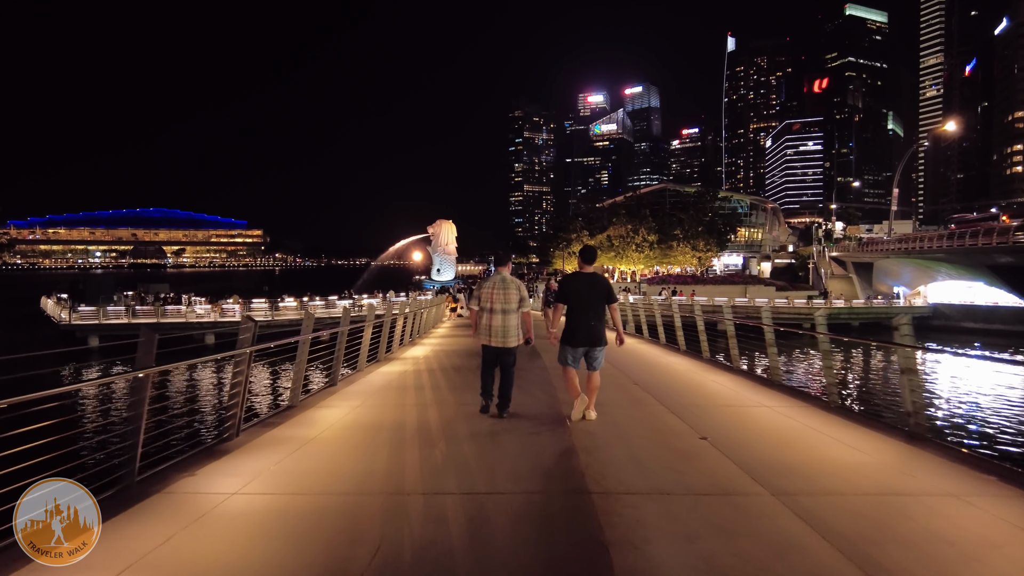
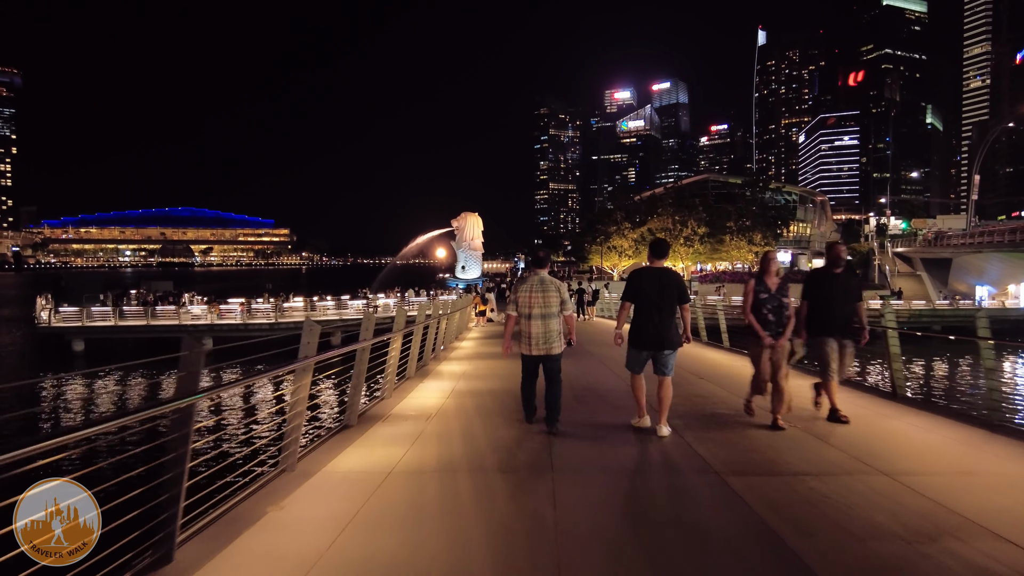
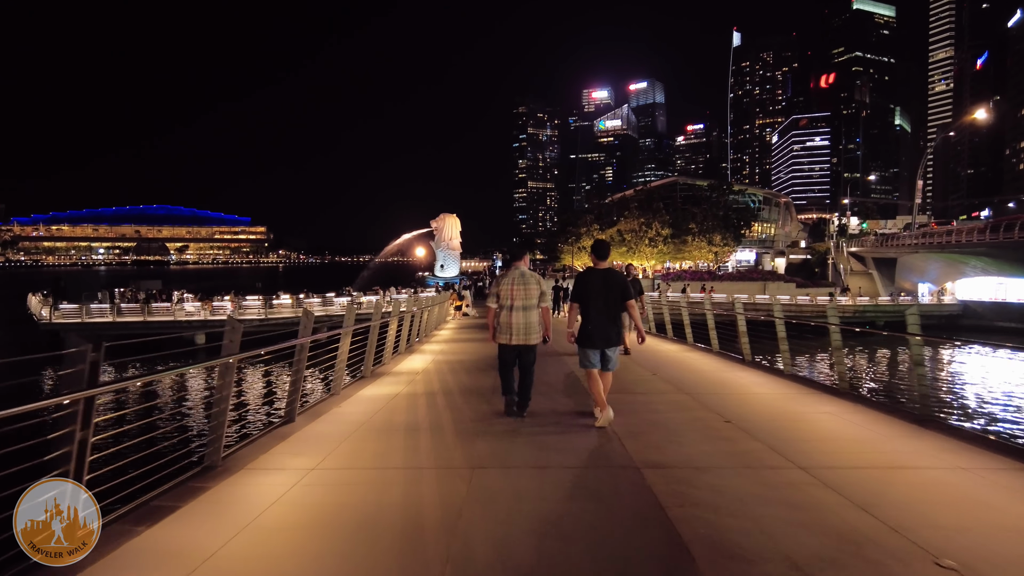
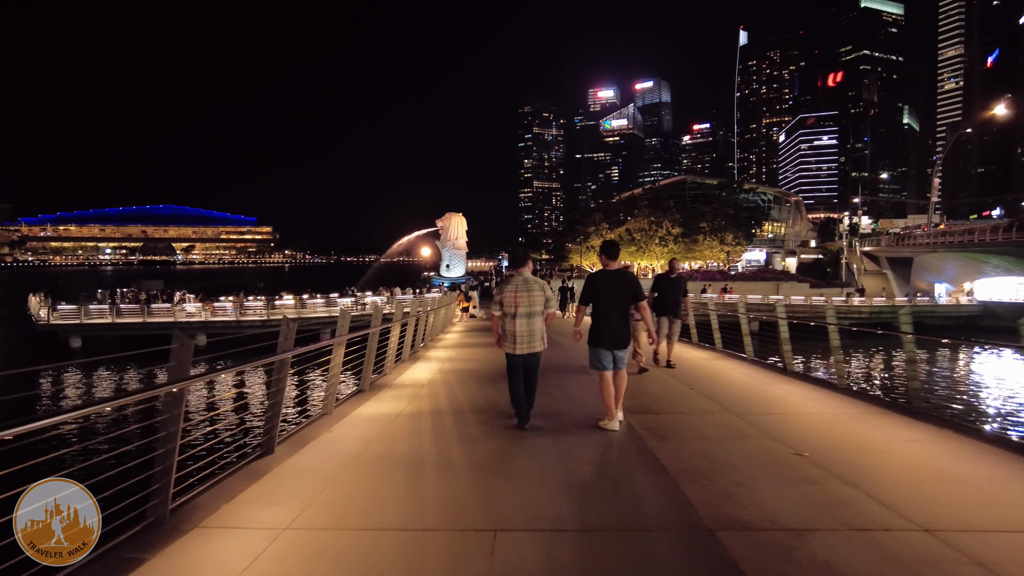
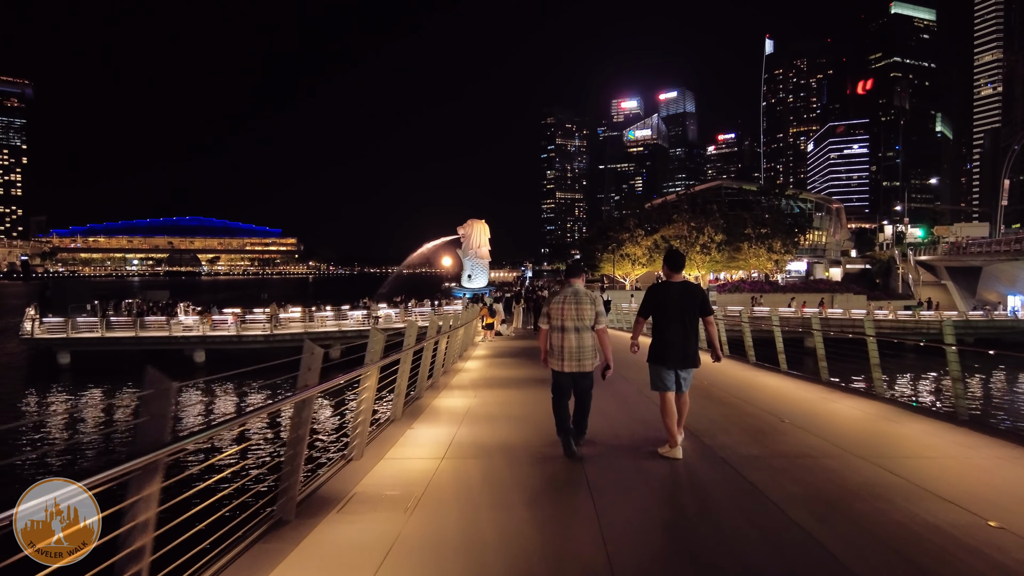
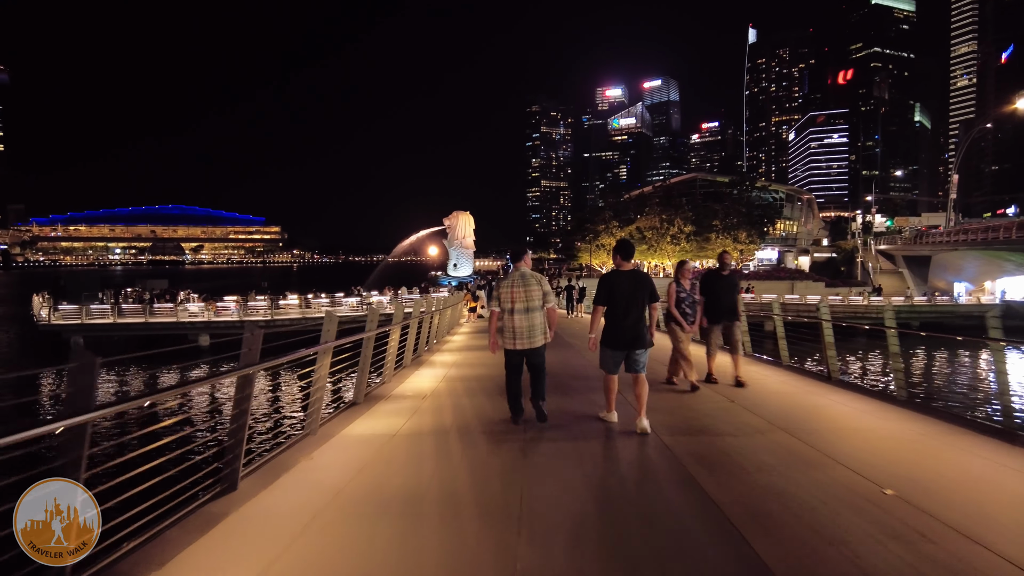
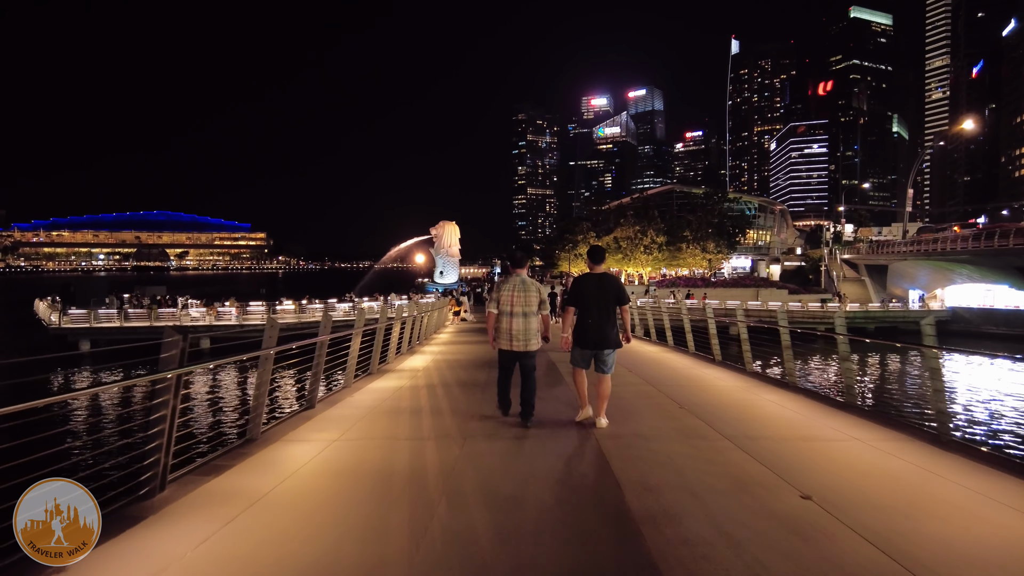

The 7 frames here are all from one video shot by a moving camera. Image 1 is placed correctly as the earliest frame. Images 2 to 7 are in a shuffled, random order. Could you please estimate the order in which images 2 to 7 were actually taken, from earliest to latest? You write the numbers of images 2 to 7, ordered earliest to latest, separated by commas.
7, 3, 4, 6, 2, 5
